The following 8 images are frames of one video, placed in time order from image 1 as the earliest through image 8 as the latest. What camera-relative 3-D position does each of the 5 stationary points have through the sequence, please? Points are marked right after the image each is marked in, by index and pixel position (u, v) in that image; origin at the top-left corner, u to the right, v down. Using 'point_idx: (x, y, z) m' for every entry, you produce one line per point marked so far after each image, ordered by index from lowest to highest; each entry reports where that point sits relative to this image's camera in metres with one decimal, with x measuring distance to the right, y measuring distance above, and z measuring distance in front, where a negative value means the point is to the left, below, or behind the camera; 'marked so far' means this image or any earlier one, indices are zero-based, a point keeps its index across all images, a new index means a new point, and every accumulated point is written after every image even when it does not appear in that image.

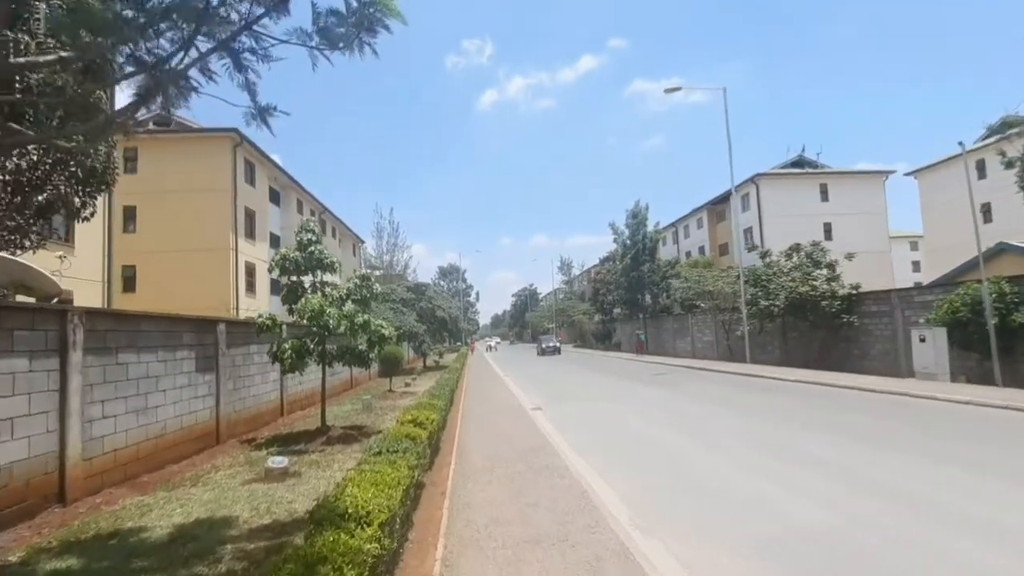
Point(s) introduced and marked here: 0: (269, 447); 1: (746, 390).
0: (-4.5, -3.0, +10.2) m
1: (+7.9, -3.5, +19.0) m
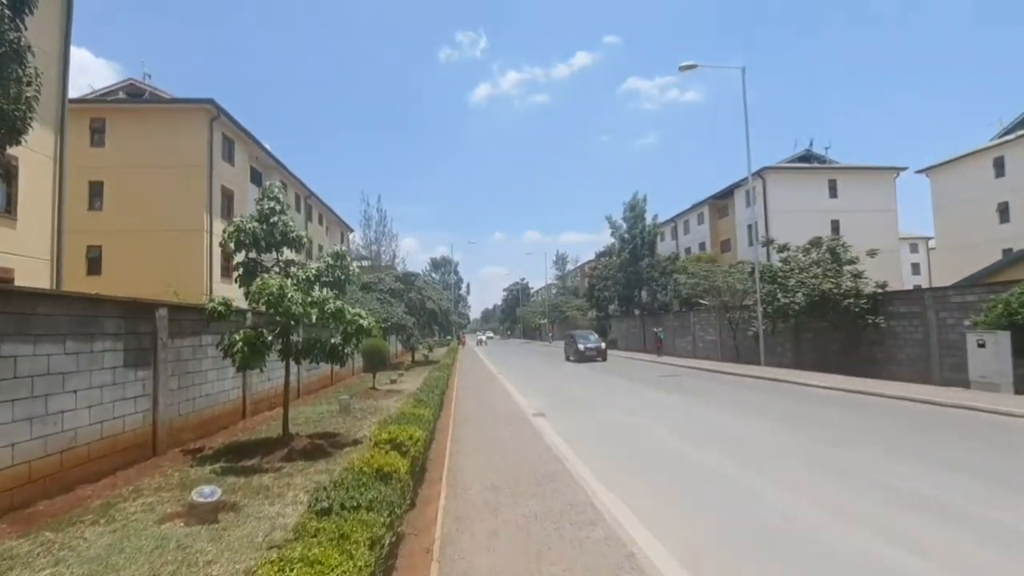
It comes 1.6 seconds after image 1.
0: (-4.4, -2.6, +8.3) m
1: (+7.8, -3.4, +17.3) m
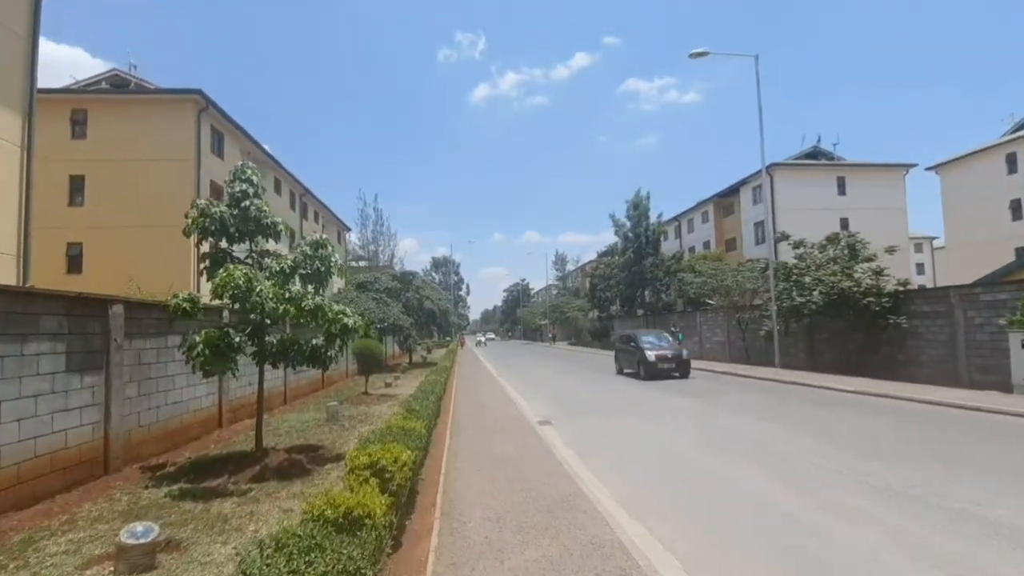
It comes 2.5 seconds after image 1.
0: (-4.4, -2.5, +7.2) m
1: (+7.9, -3.3, +16.2) m
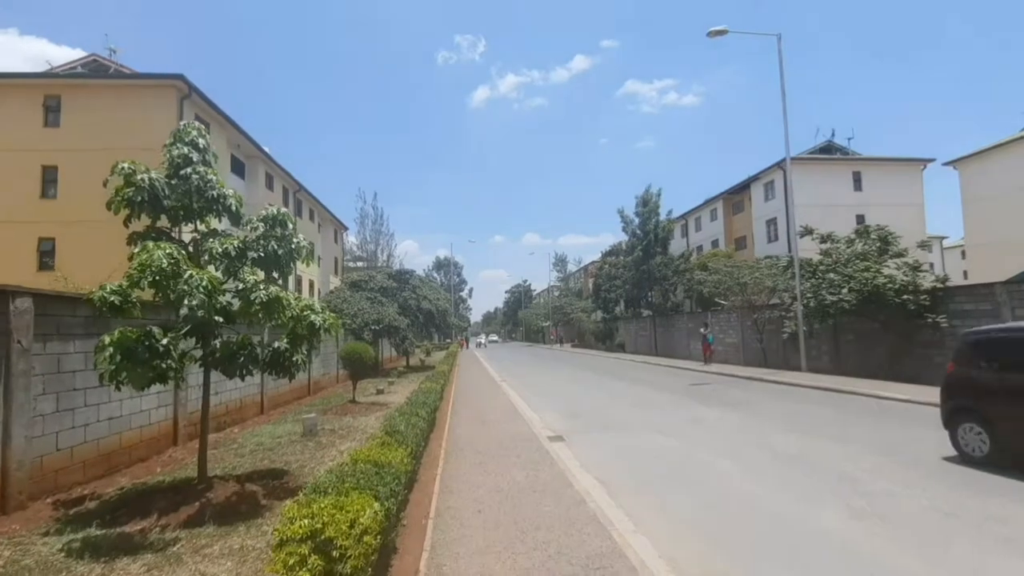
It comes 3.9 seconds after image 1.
0: (-4.3, -2.4, +5.6) m
1: (+8.0, -3.2, +14.6) m
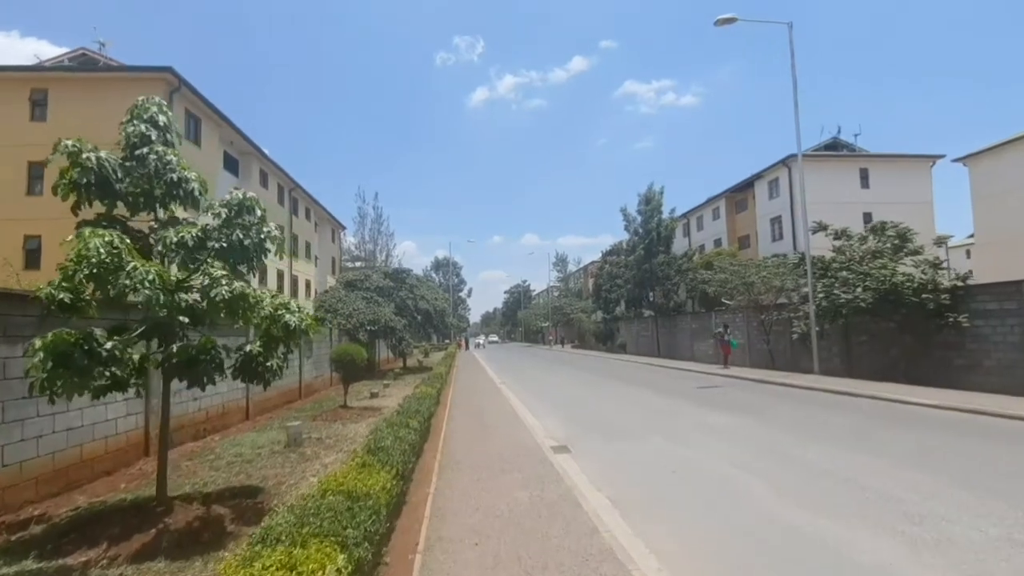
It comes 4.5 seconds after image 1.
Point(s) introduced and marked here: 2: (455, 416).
0: (-4.3, -2.4, +4.8) m
1: (+8.0, -3.1, +13.9) m
2: (-1.3, -2.9, +12.5) m
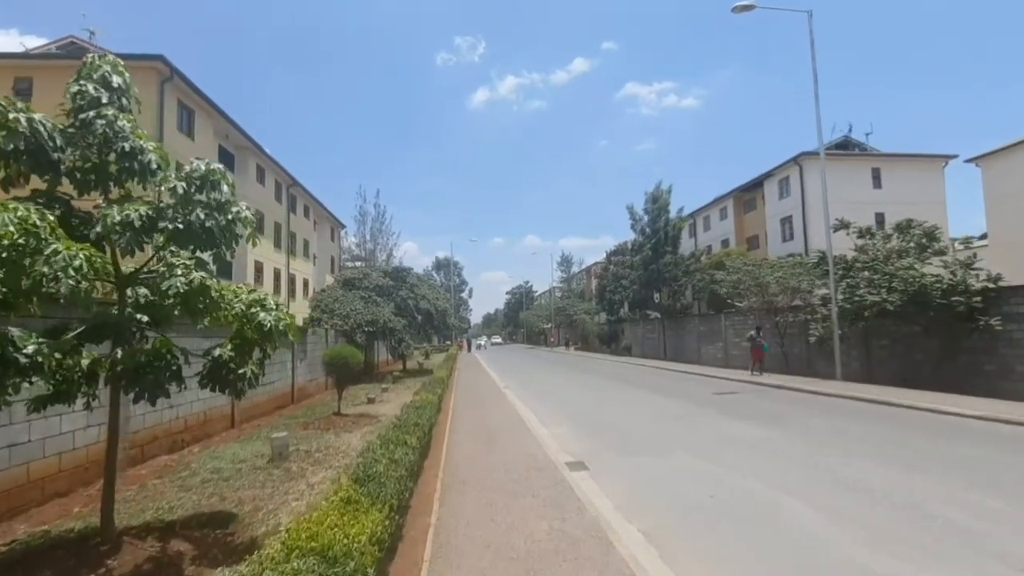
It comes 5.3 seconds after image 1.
0: (-4.1, -2.3, +3.9) m
1: (+8.1, -3.1, +12.9) m
2: (-1.1, -2.9, +11.6) m
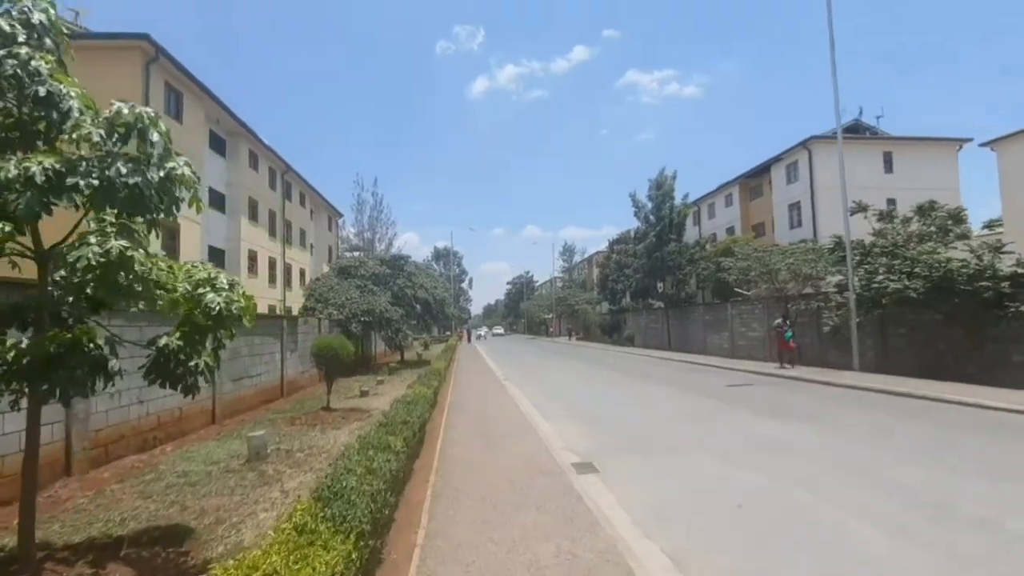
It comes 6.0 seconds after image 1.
0: (-4.1, -2.1, +3.1) m
1: (+8.1, -2.8, +12.1) m
2: (-1.1, -2.6, +10.8) m
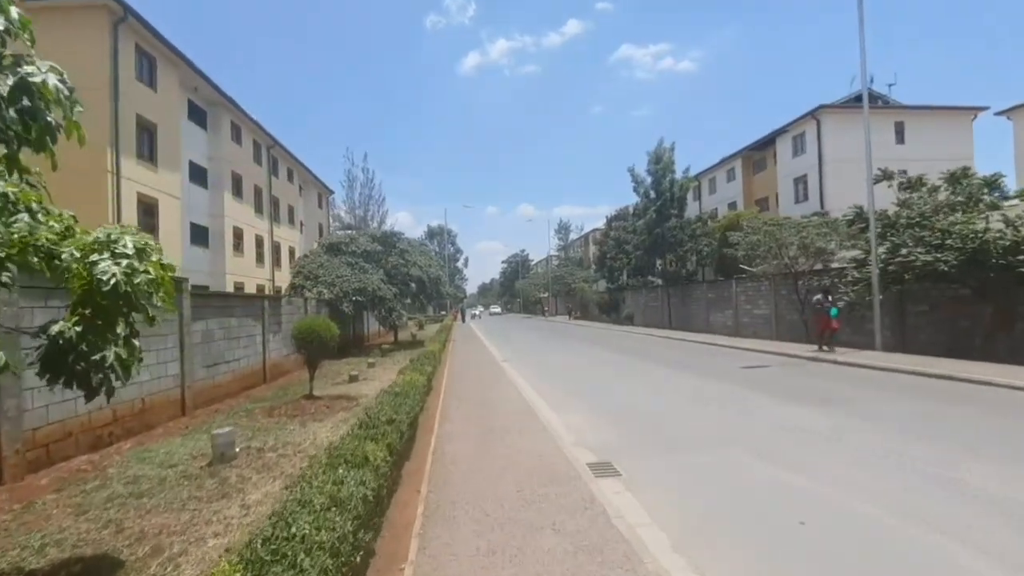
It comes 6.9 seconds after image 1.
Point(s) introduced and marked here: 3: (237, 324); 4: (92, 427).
0: (-4.0, -2.0, +2.0) m
1: (+8.2, -2.3, +11.2) m
2: (-1.1, -2.1, +9.8) m
3: (-6.0, -0.8, +11.9) m
4: (-5.5, -1.8, +7.2) m
